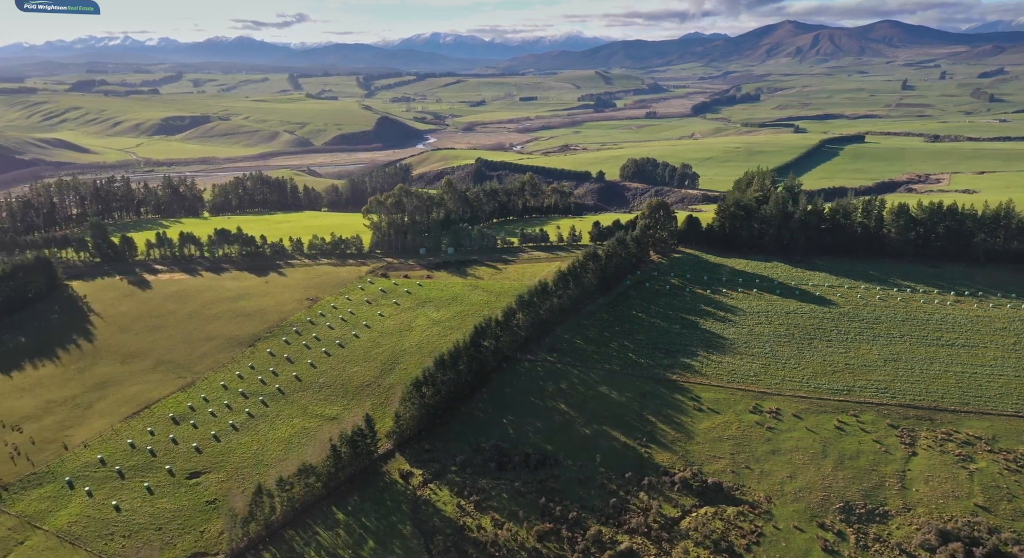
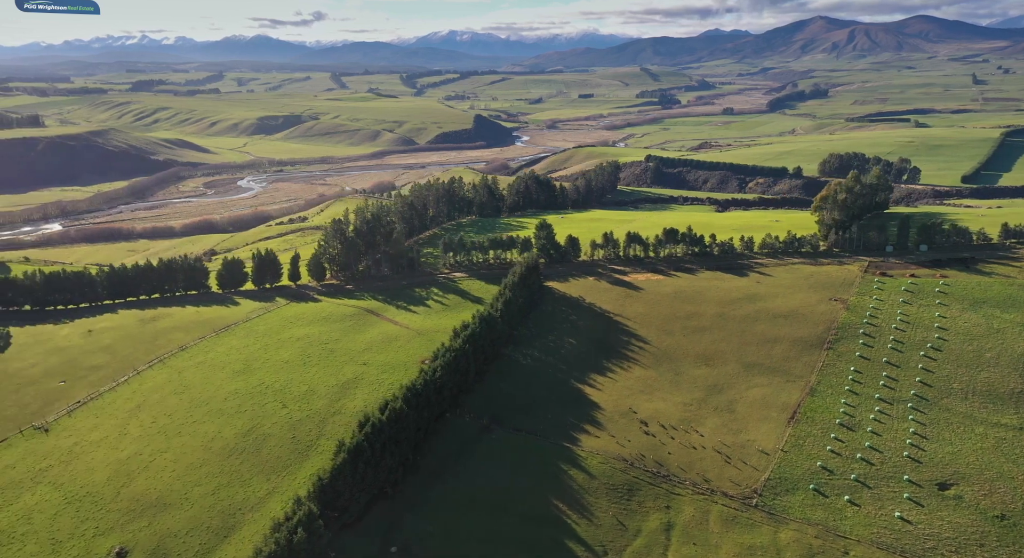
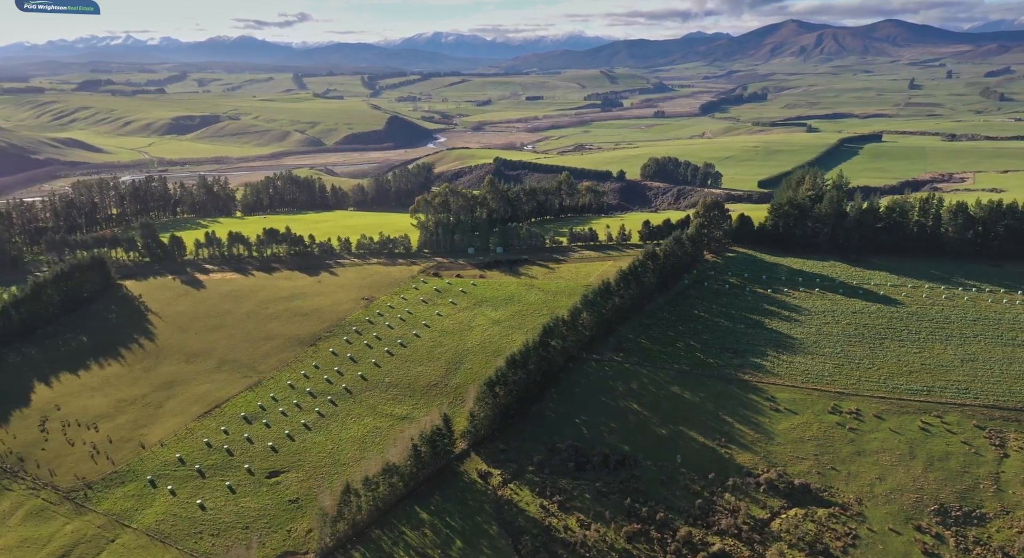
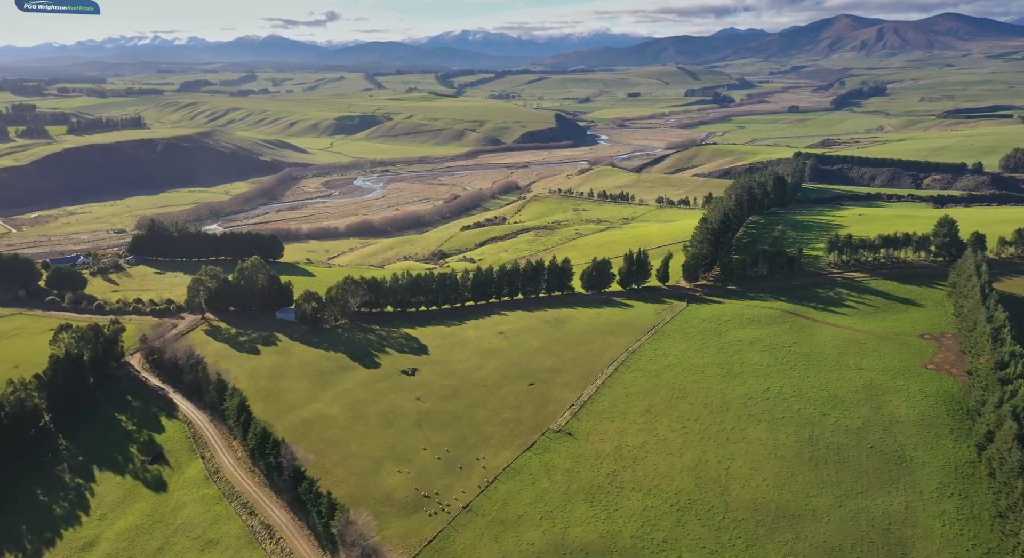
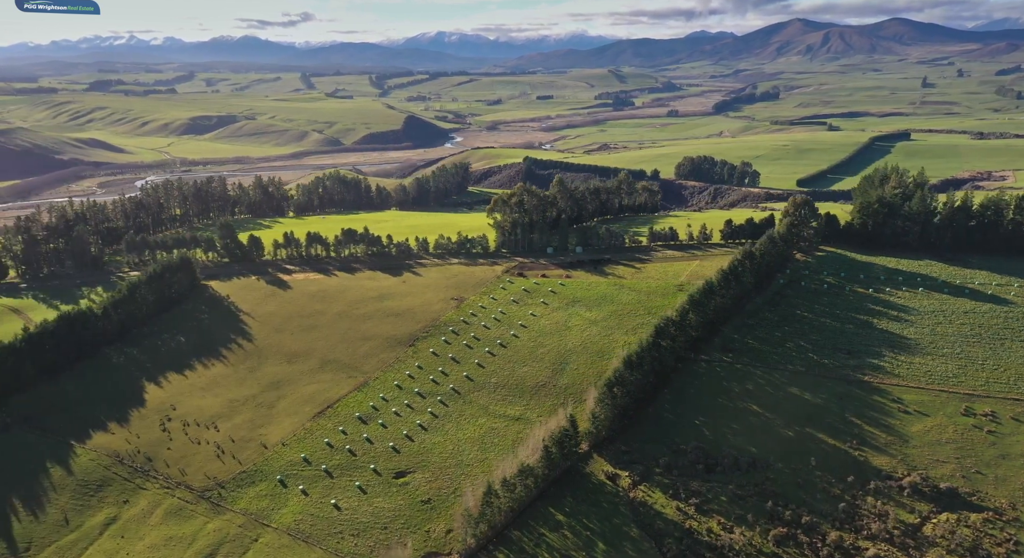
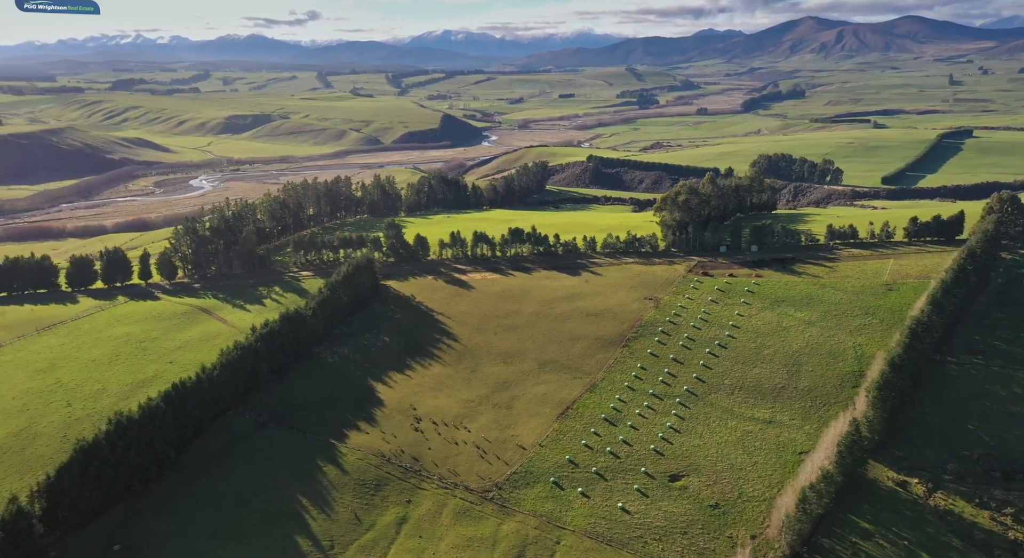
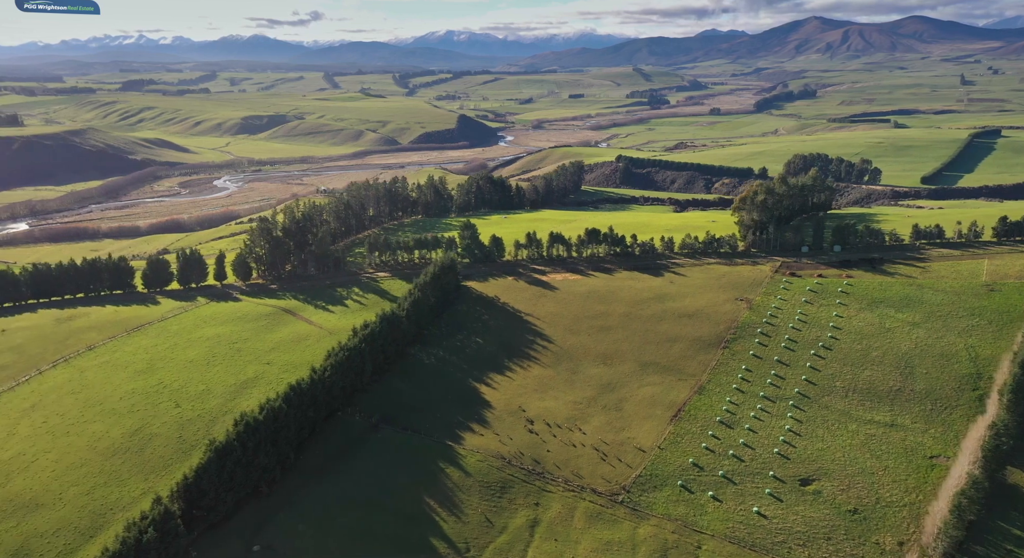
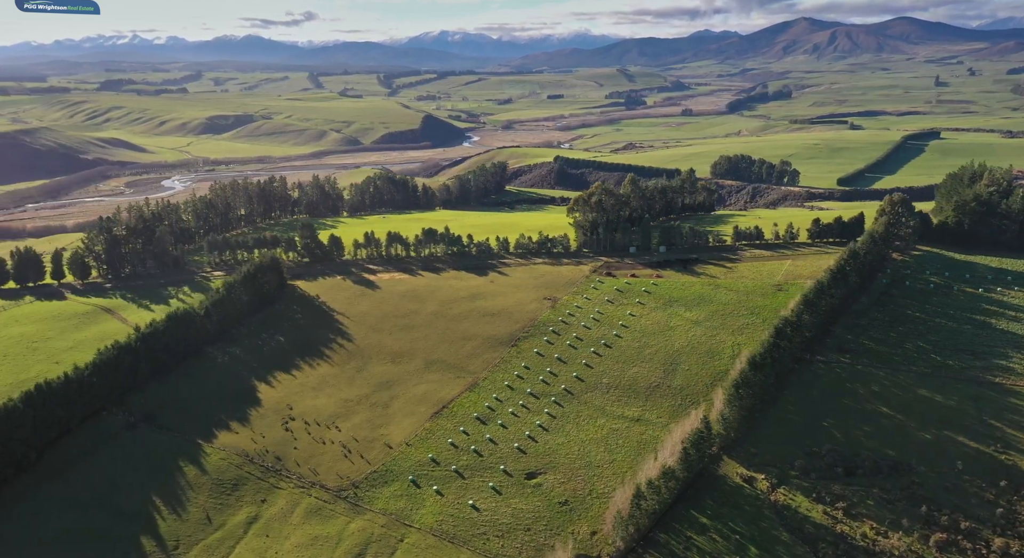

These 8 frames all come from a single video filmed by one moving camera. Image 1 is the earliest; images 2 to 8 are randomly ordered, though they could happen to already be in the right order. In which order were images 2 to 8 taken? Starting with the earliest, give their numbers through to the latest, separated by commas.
3, 5, 8, 6, 7, 2, 4
